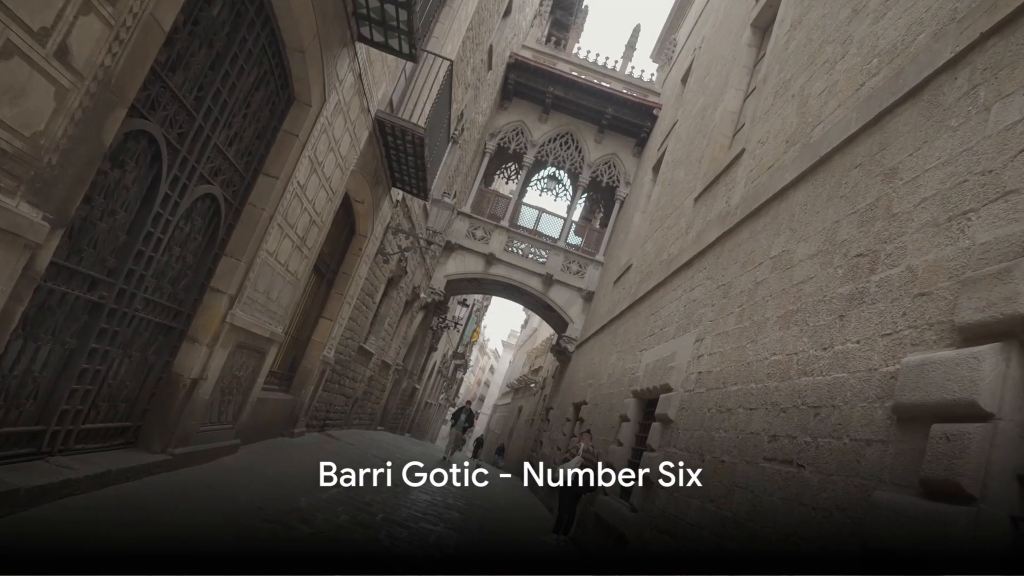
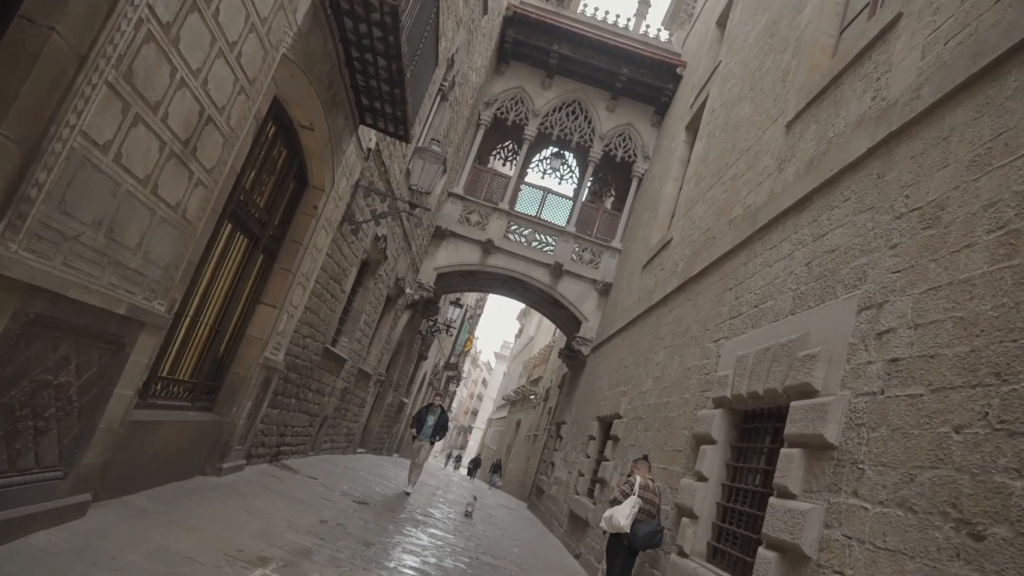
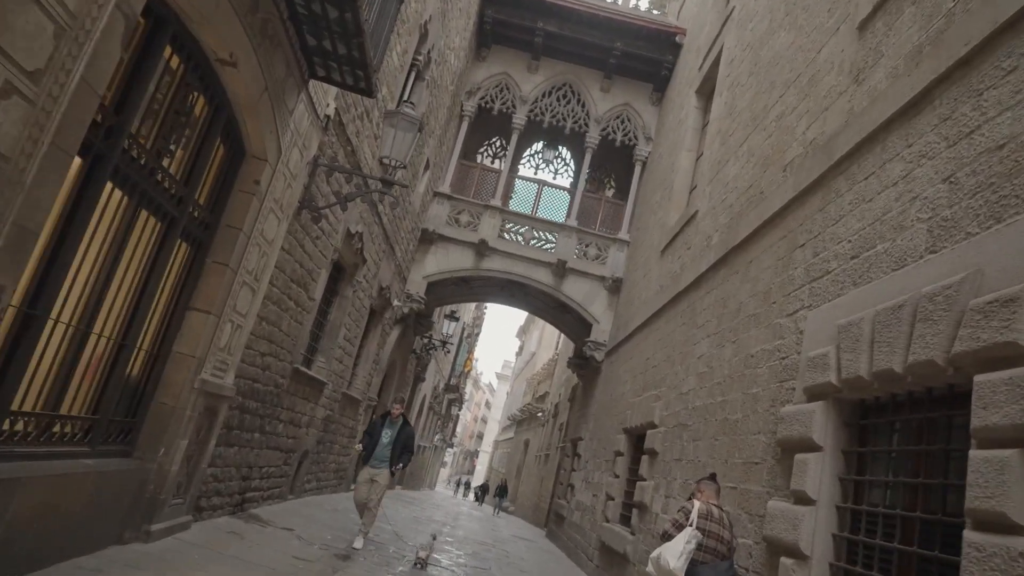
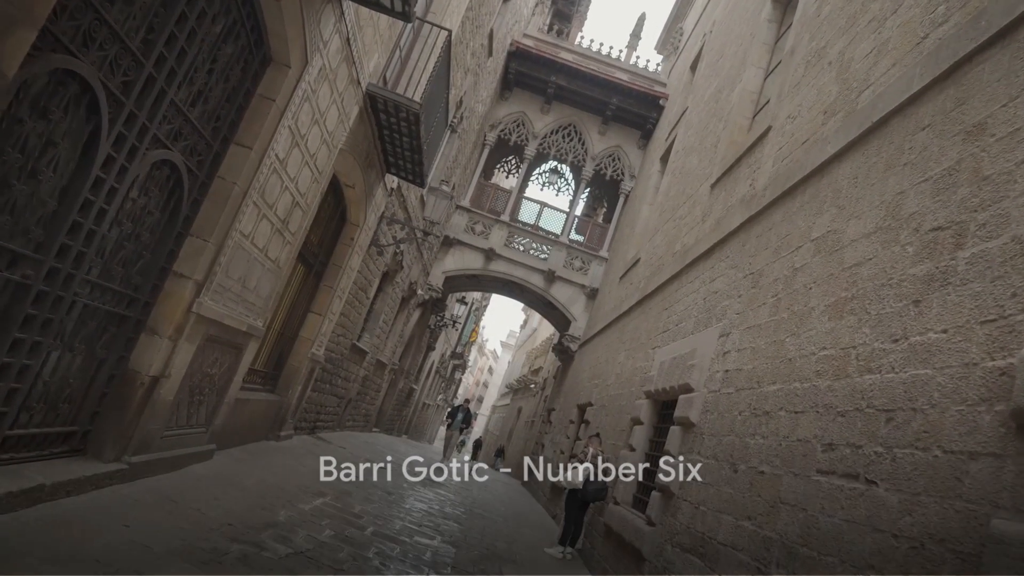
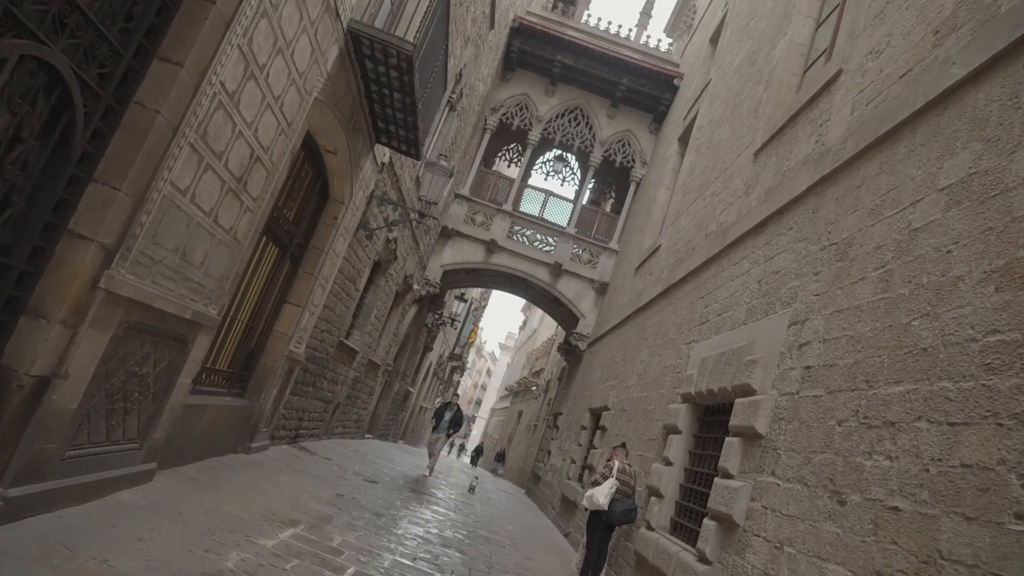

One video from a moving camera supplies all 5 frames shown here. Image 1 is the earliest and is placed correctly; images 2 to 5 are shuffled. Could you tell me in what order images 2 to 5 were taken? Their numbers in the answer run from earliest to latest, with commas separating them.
4, 5, 2, 3
